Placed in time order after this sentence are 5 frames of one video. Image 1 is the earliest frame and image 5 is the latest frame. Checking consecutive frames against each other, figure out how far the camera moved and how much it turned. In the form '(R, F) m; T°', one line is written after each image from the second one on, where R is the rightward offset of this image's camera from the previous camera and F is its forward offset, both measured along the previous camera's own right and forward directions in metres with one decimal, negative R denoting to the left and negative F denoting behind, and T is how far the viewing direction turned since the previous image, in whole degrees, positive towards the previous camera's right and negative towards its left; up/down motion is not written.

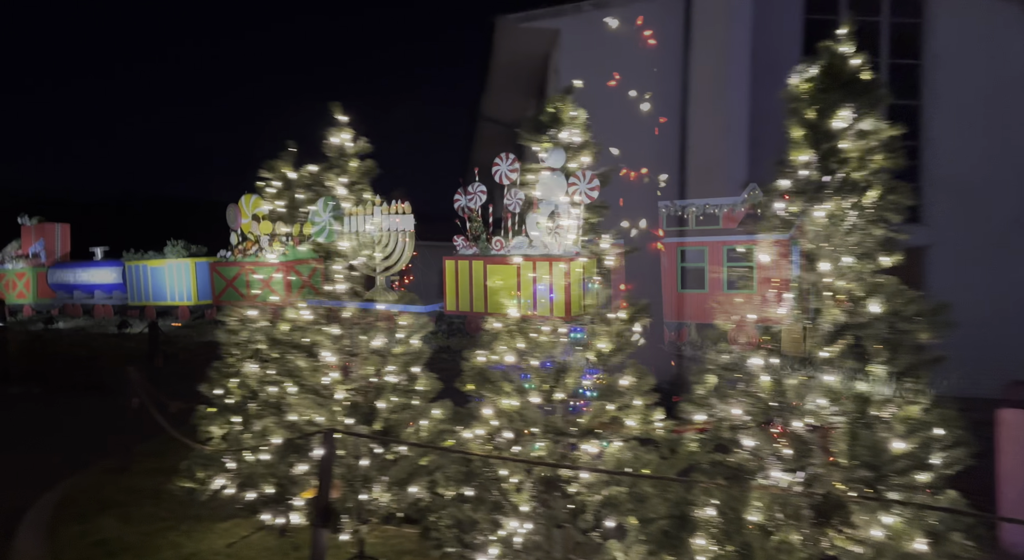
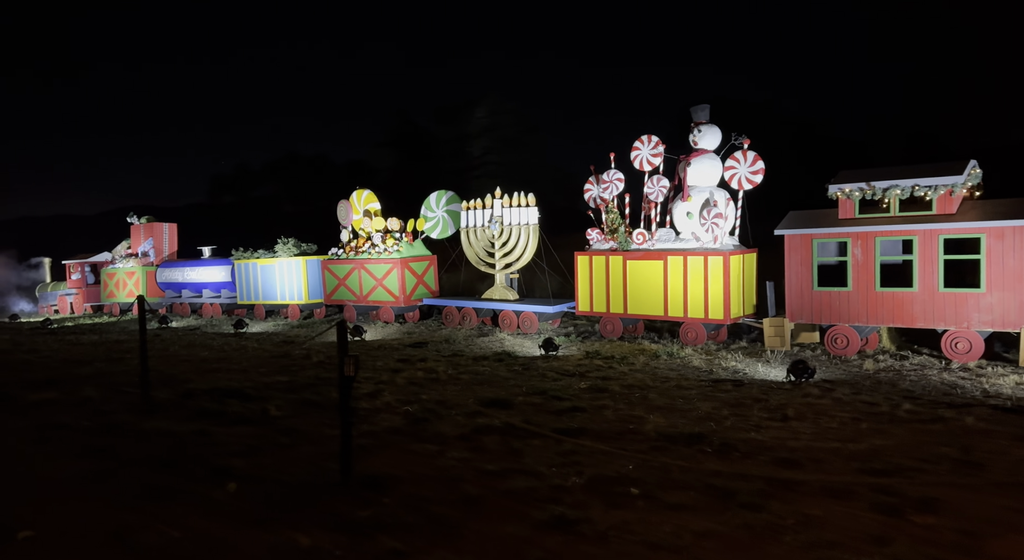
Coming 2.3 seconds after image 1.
(-0.9, +1.1) m; -7°
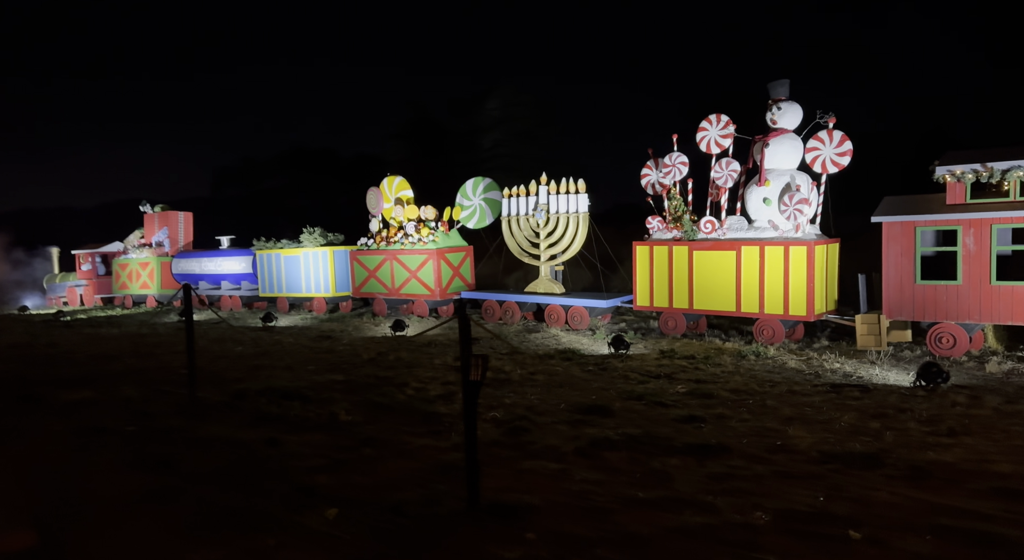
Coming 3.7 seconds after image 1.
(-1.0, +1.1) m; 0°
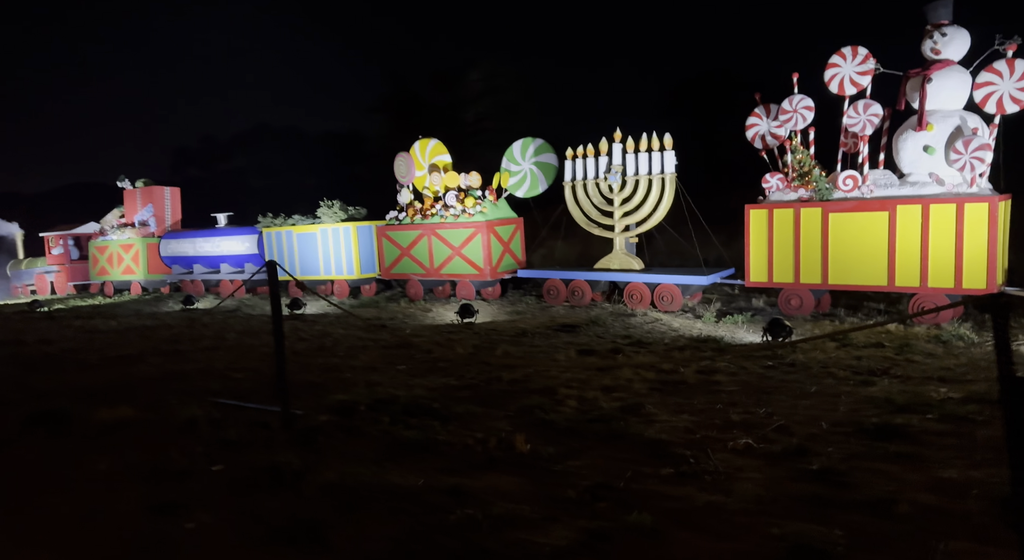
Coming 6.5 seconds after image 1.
(-2.0, +2.5) m; +2°
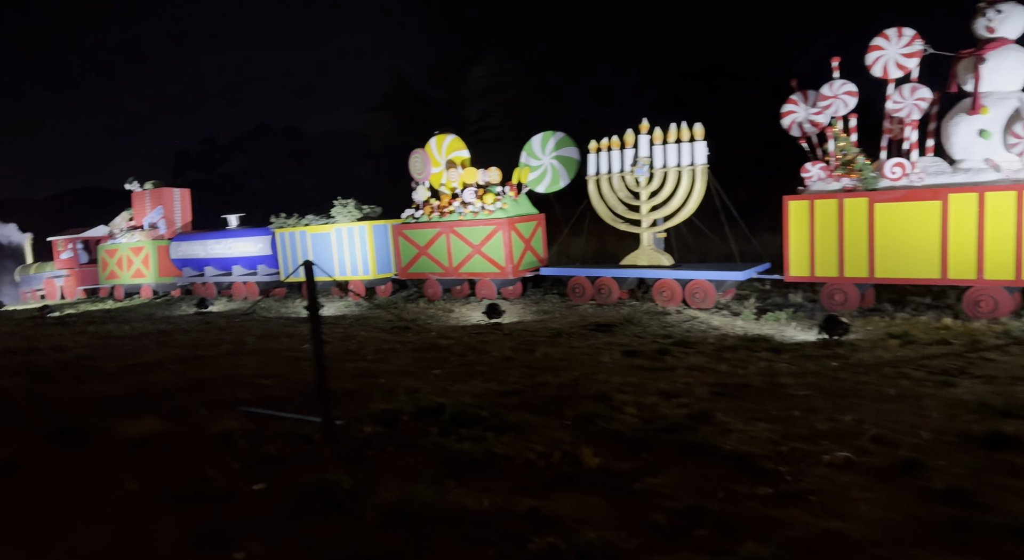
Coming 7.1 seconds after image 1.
(-0.4, +0.5) m; 0°
